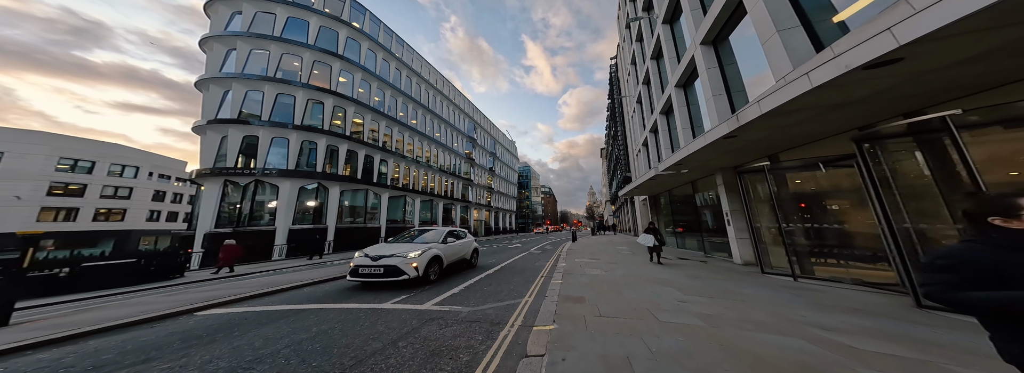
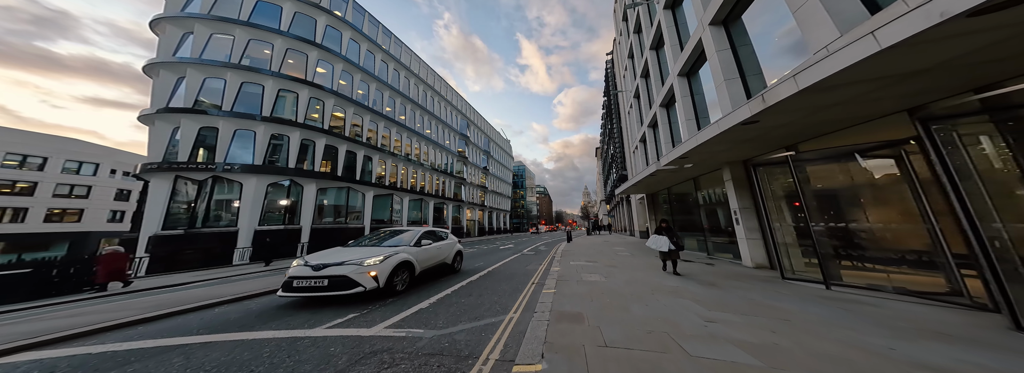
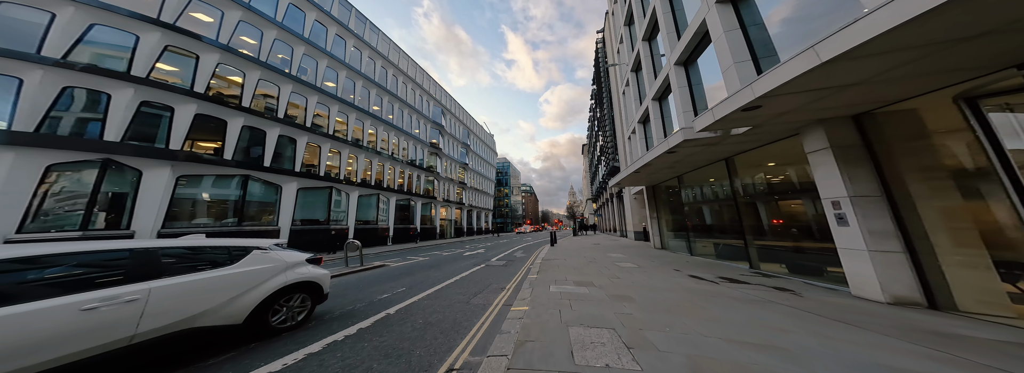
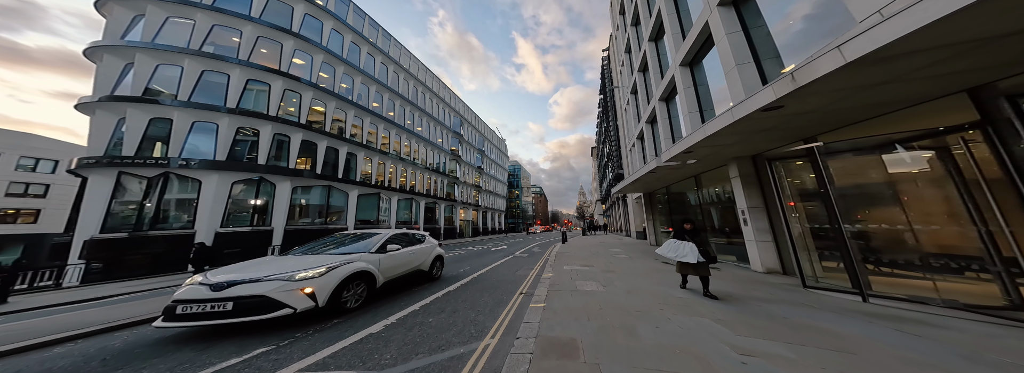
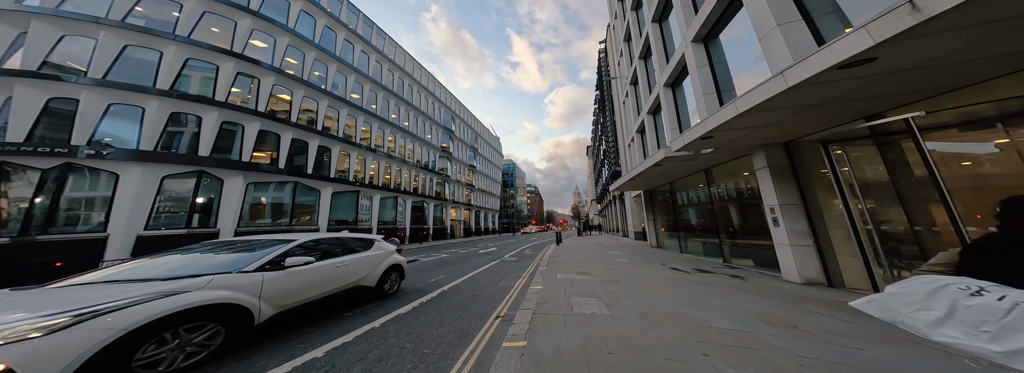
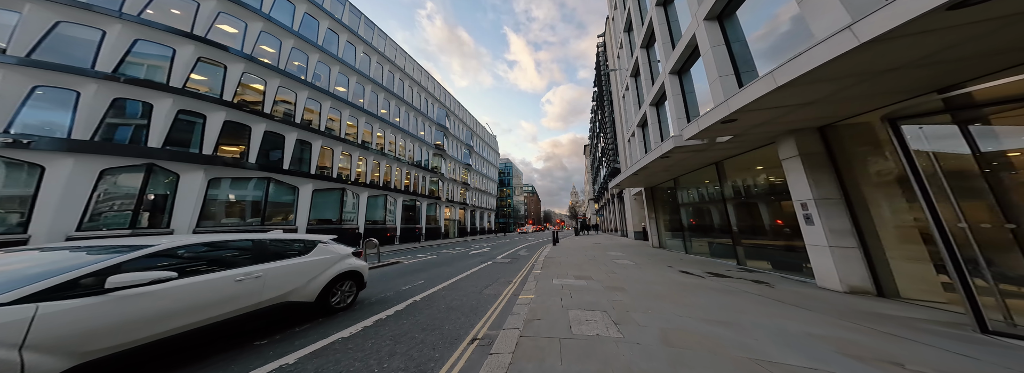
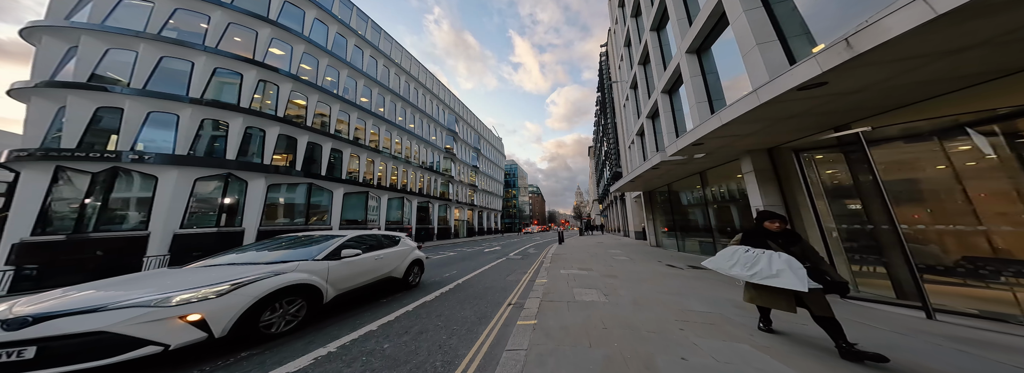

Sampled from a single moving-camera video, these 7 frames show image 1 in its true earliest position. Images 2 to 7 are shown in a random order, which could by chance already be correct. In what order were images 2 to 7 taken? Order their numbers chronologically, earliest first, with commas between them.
2, 4, 7, 5, 6, 3
